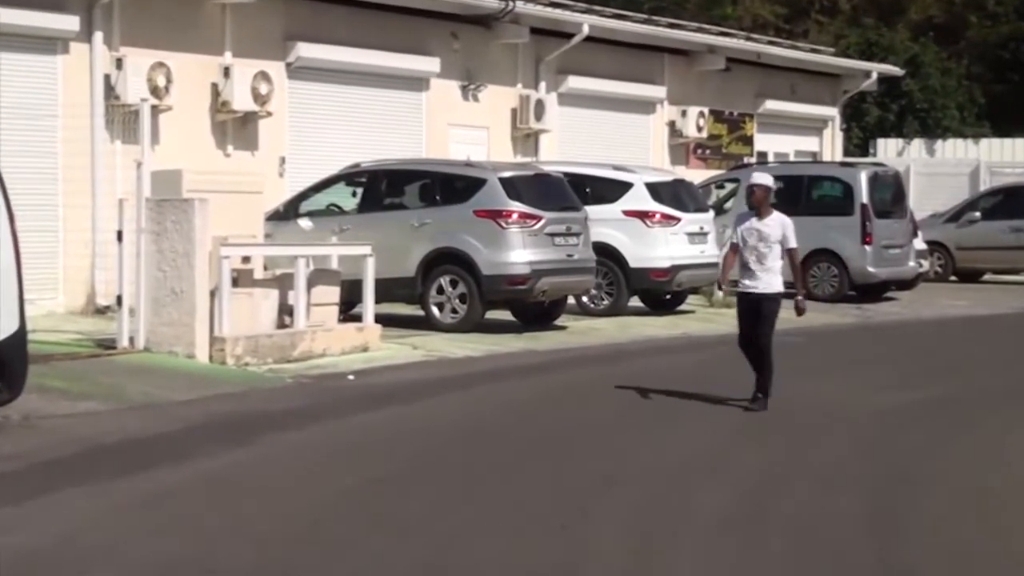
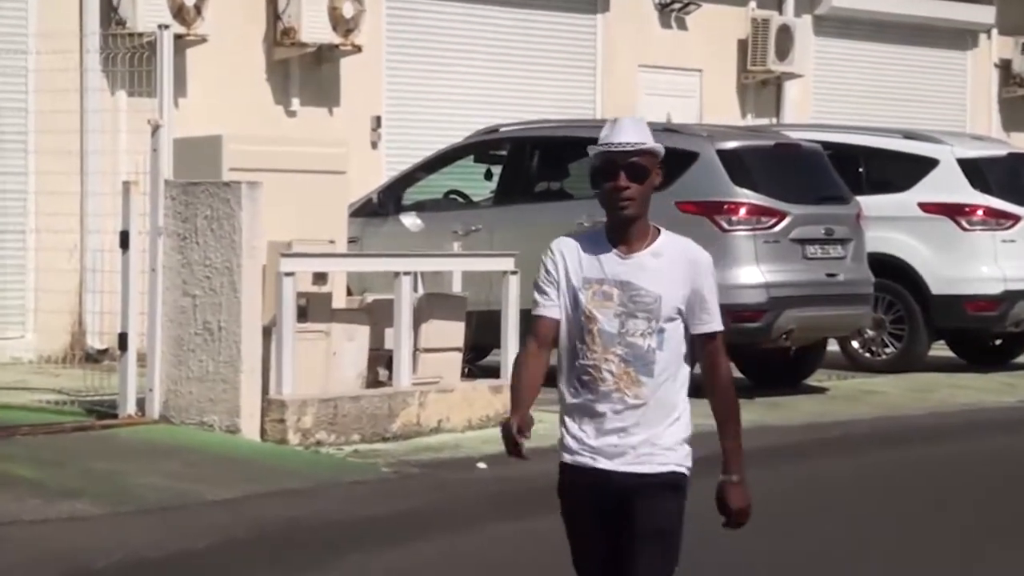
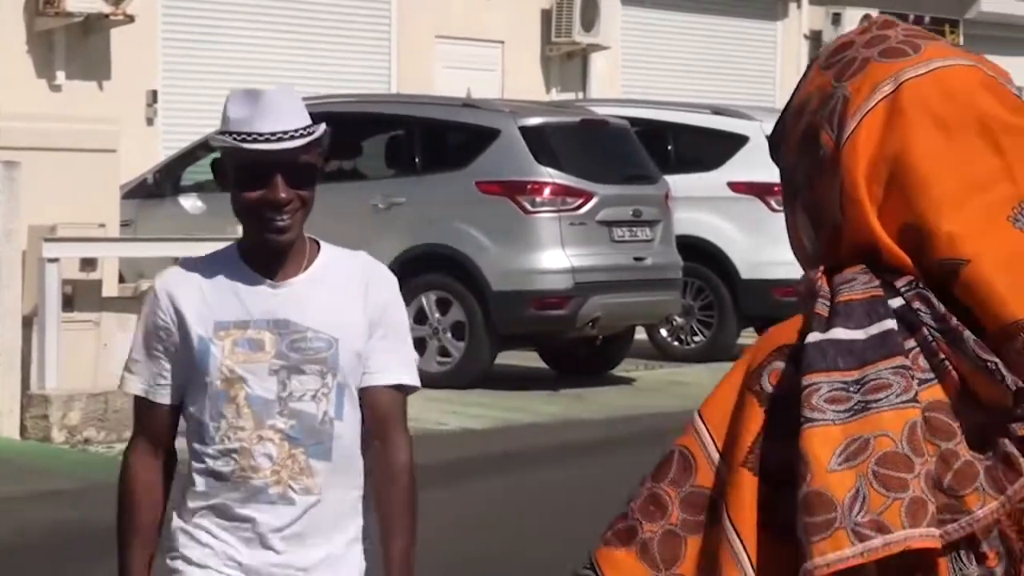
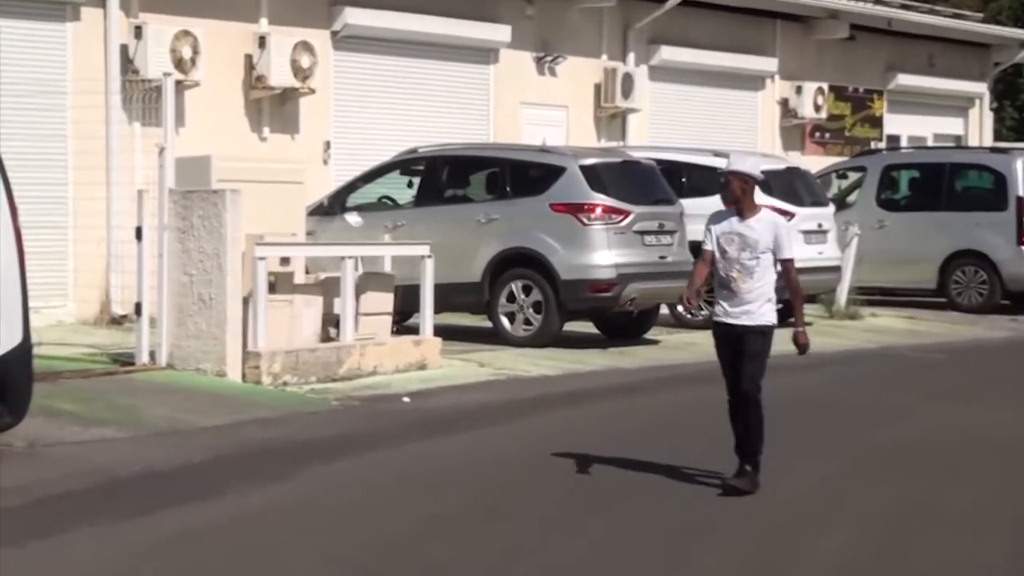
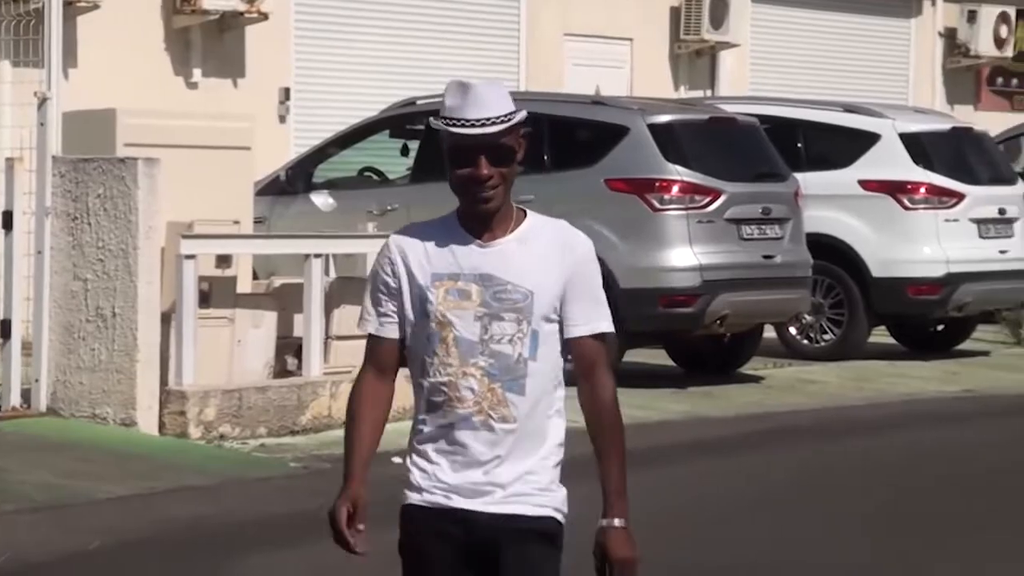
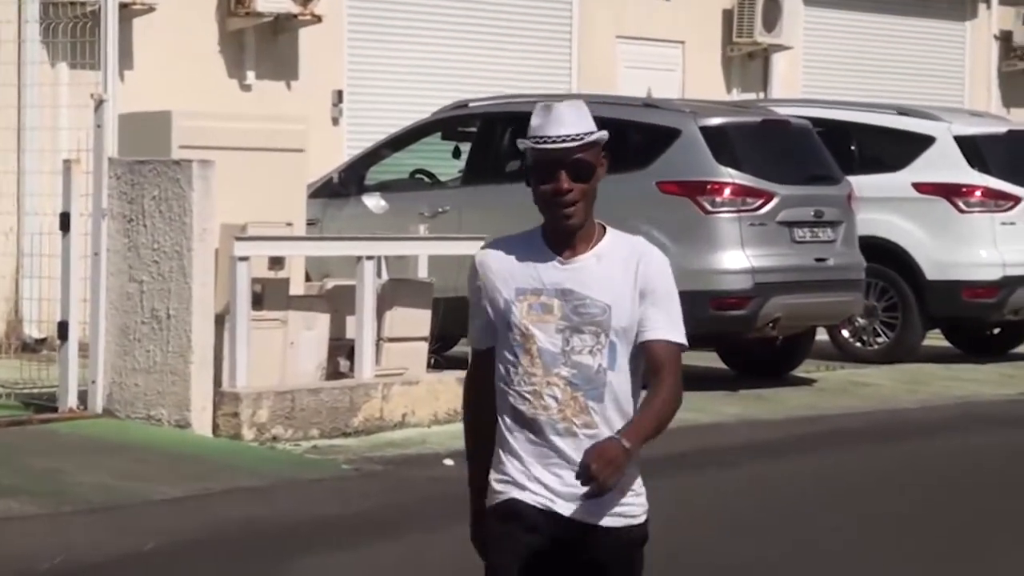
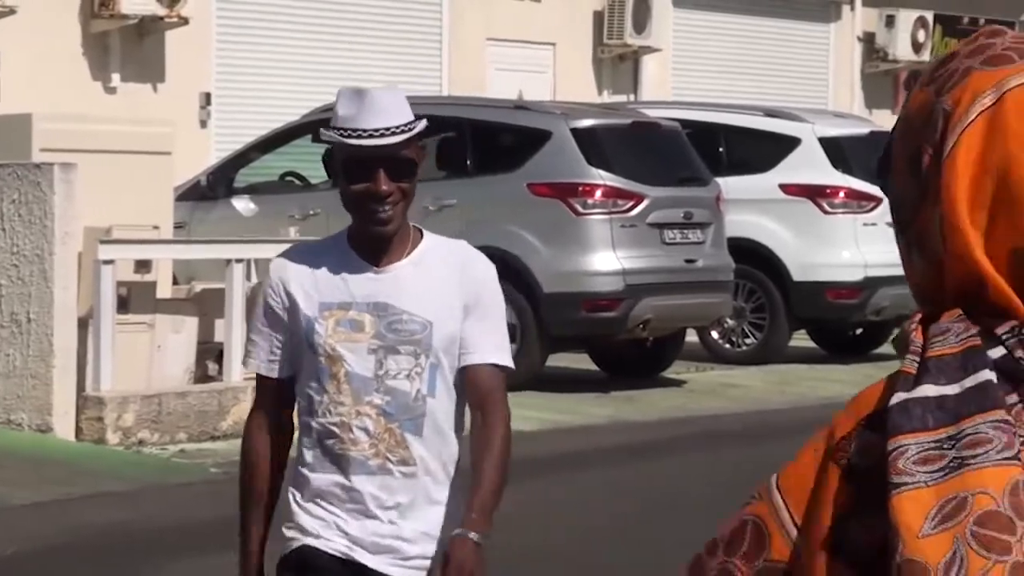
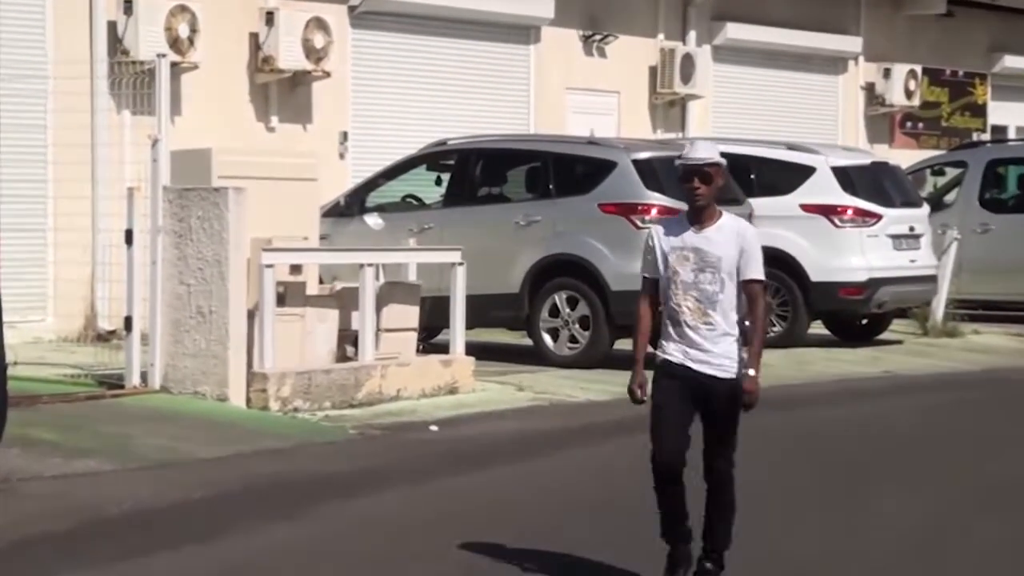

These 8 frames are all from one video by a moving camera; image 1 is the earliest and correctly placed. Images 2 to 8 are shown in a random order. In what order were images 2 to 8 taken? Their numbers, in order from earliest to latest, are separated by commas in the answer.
4, 8, 2, 6, 5, 7, 3
